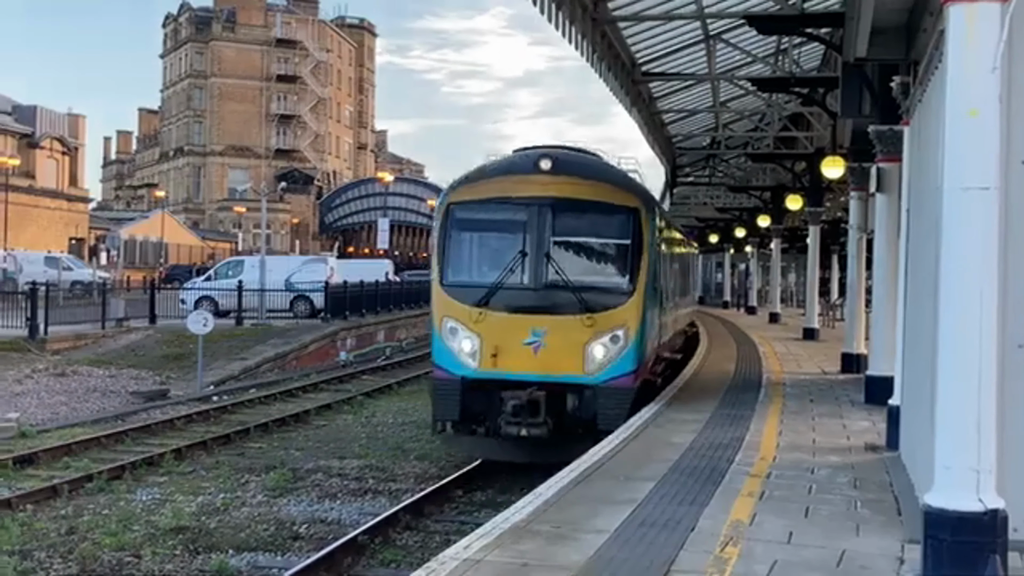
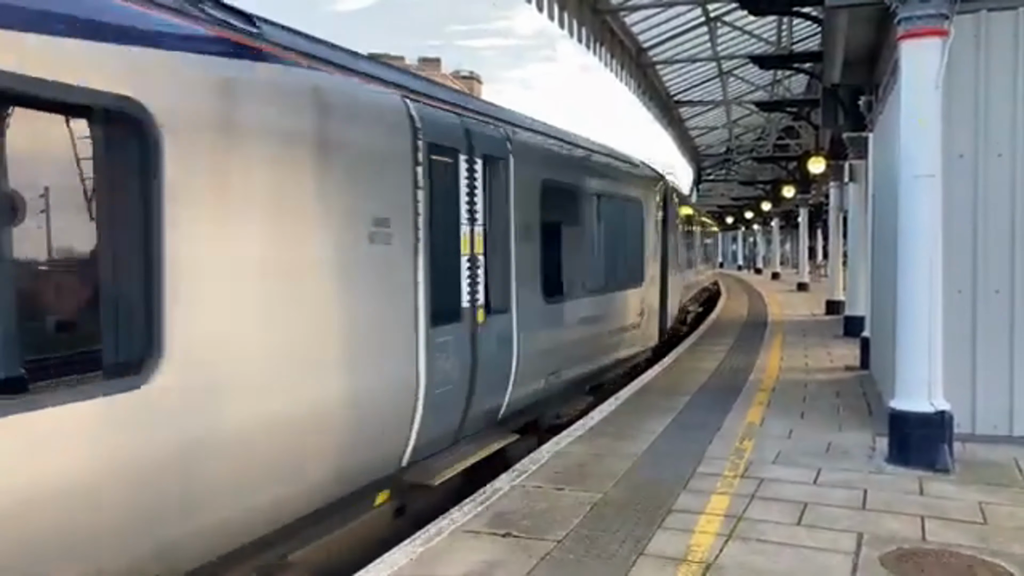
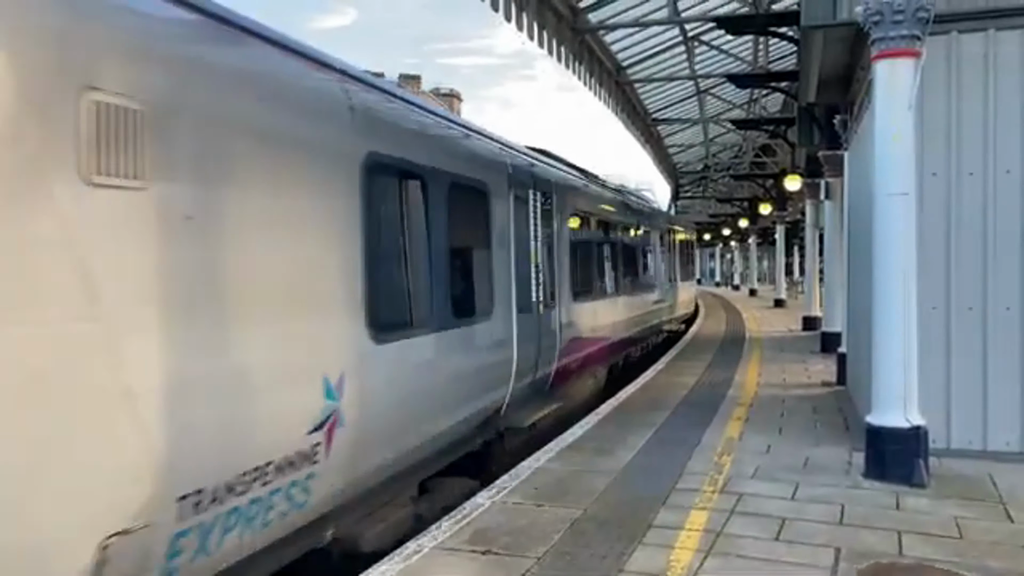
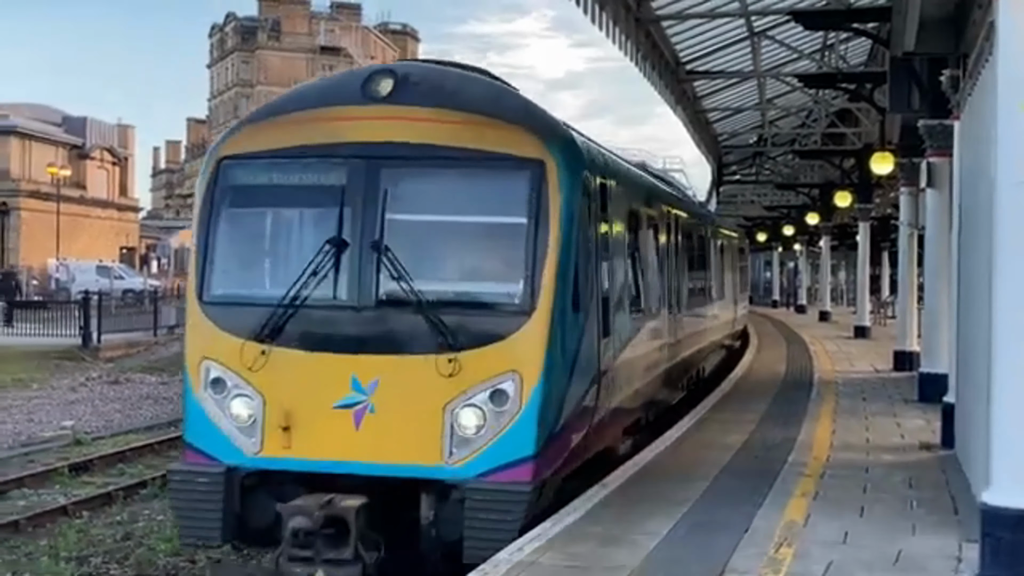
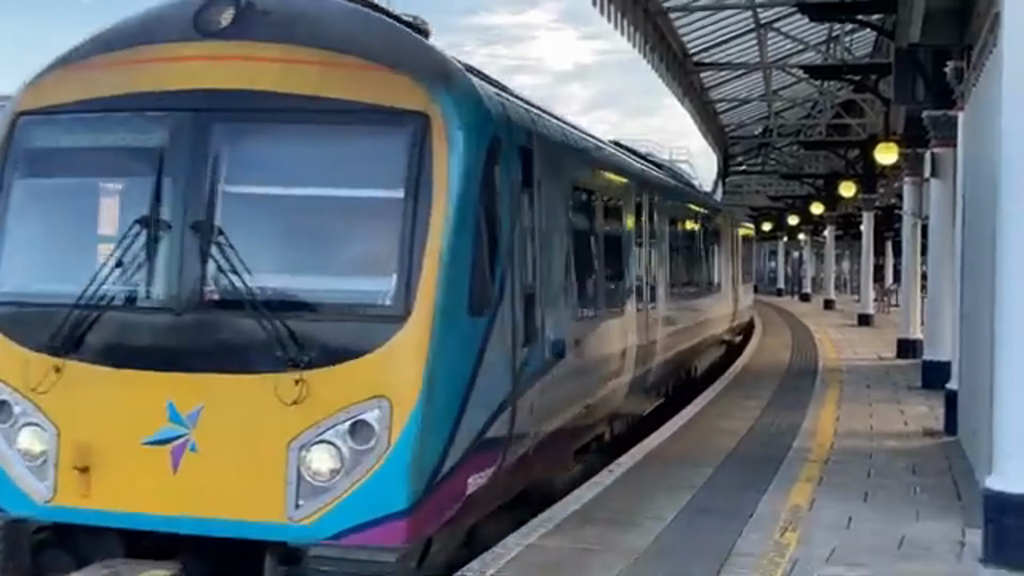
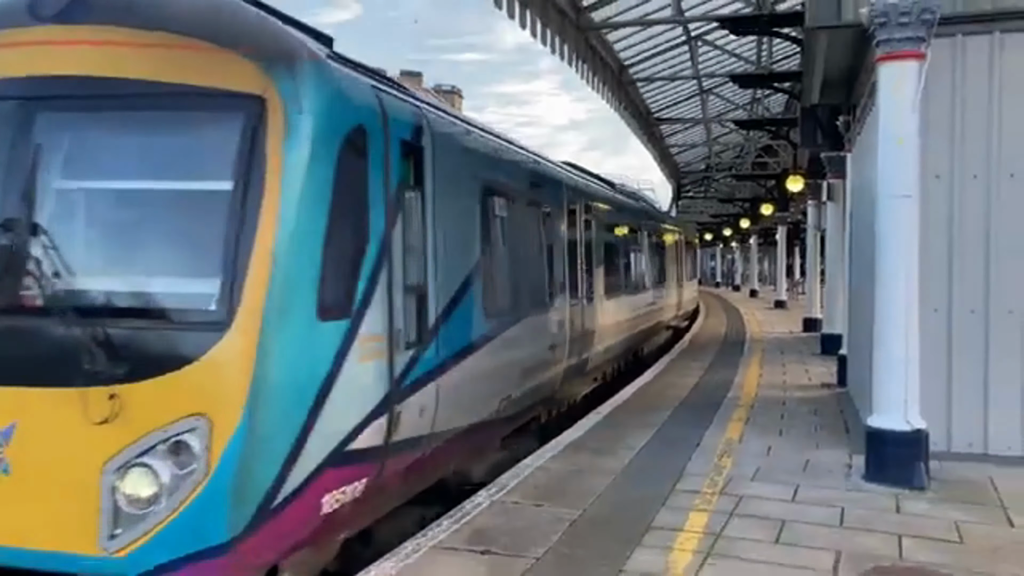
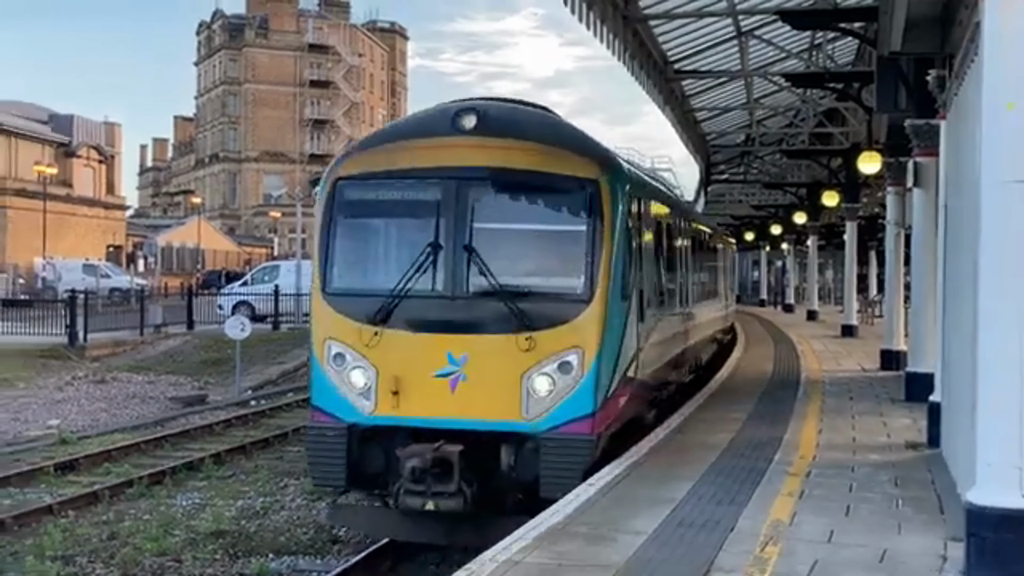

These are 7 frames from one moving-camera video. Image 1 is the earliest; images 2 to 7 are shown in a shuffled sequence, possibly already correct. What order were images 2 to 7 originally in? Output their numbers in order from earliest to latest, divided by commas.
7, 4, 5, 6, 2, 3
